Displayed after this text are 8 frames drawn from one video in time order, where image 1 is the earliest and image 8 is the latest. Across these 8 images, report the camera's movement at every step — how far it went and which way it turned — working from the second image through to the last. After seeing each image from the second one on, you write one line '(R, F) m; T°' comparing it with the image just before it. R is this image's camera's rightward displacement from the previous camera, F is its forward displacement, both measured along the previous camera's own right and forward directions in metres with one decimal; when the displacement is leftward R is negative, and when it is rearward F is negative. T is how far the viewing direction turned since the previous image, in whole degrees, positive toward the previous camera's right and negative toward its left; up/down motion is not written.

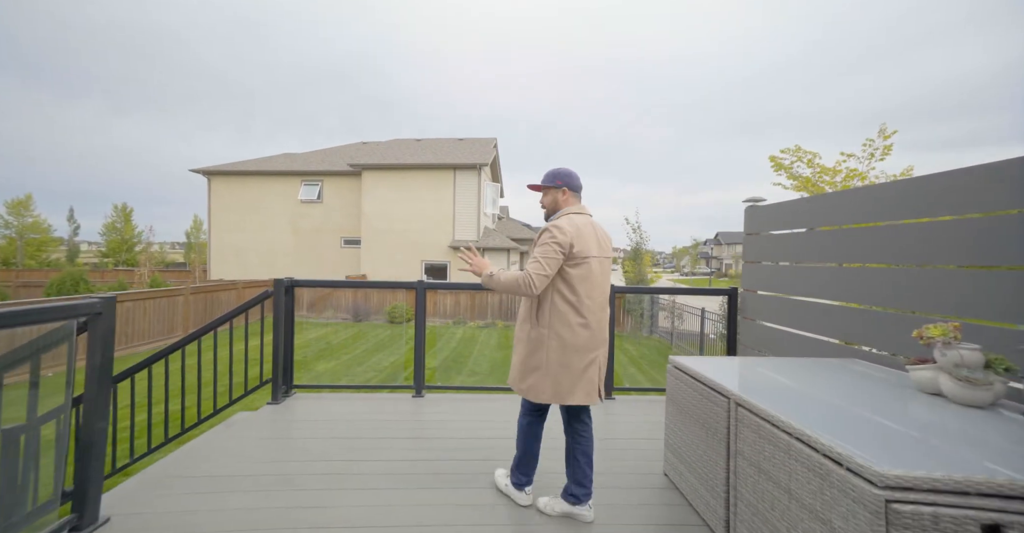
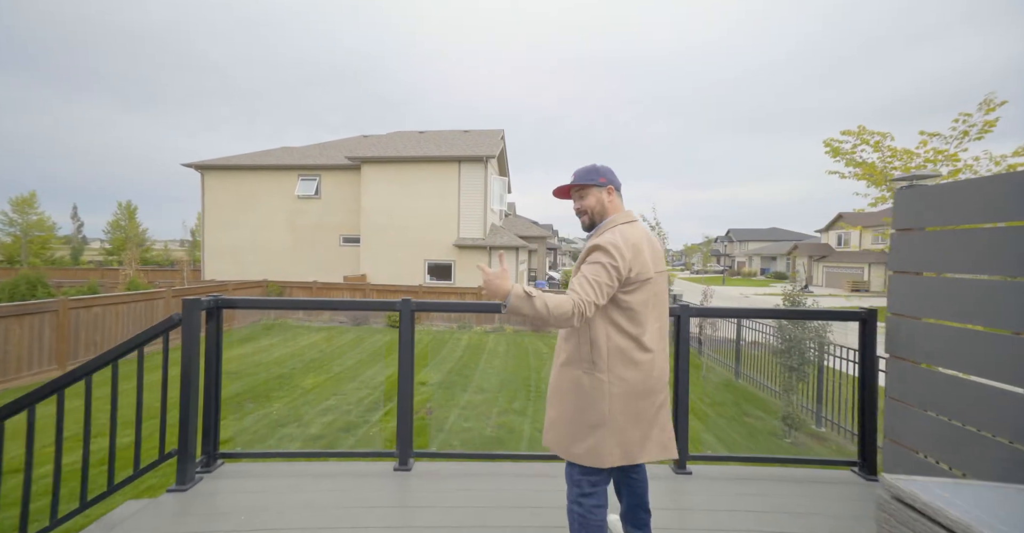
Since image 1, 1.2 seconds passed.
(-0.1, +0.9) m; -1°
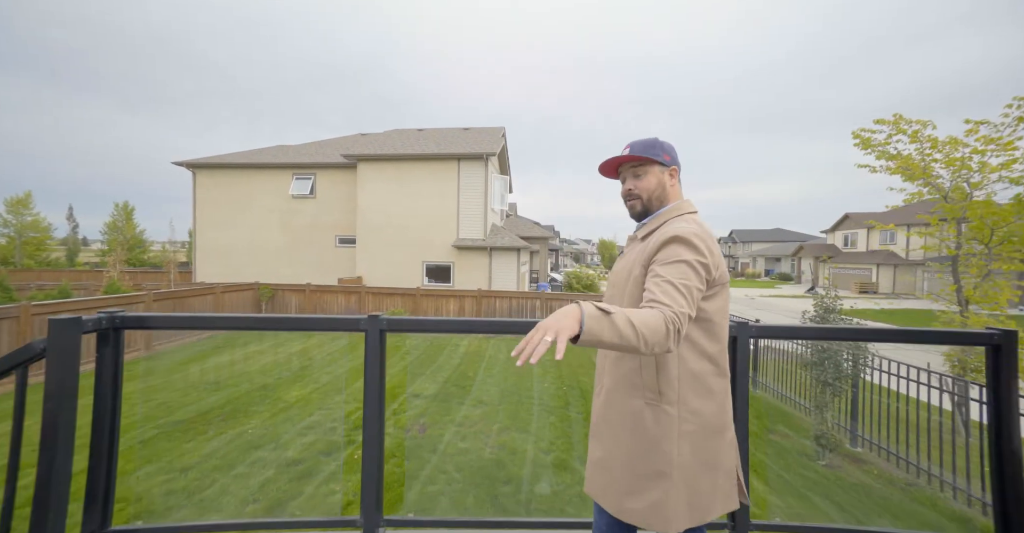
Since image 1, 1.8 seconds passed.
(0.0, +0.5) m; 0°
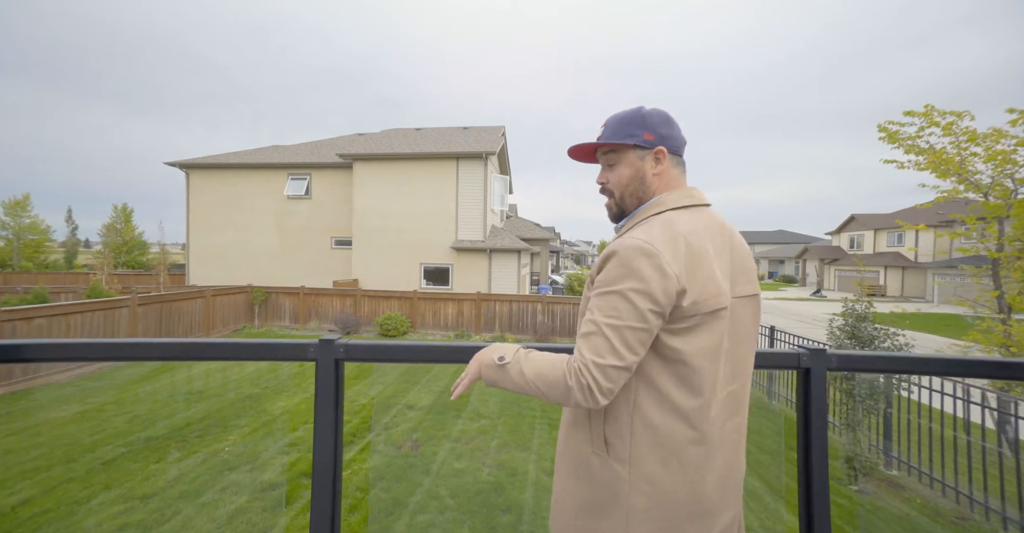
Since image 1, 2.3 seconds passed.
(0.0, +0.4) m; 0°
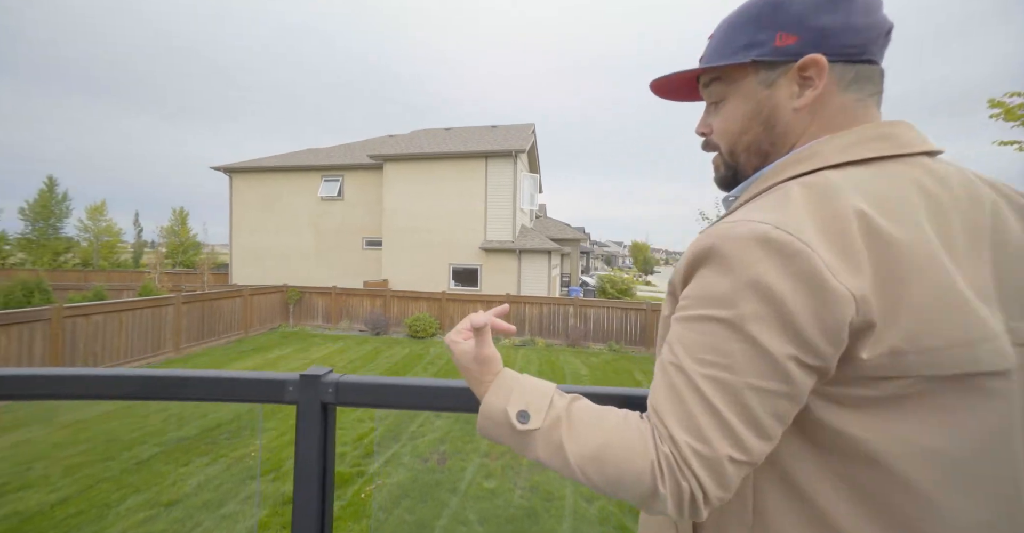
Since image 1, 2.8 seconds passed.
(0.0, +0.3) m; -4°
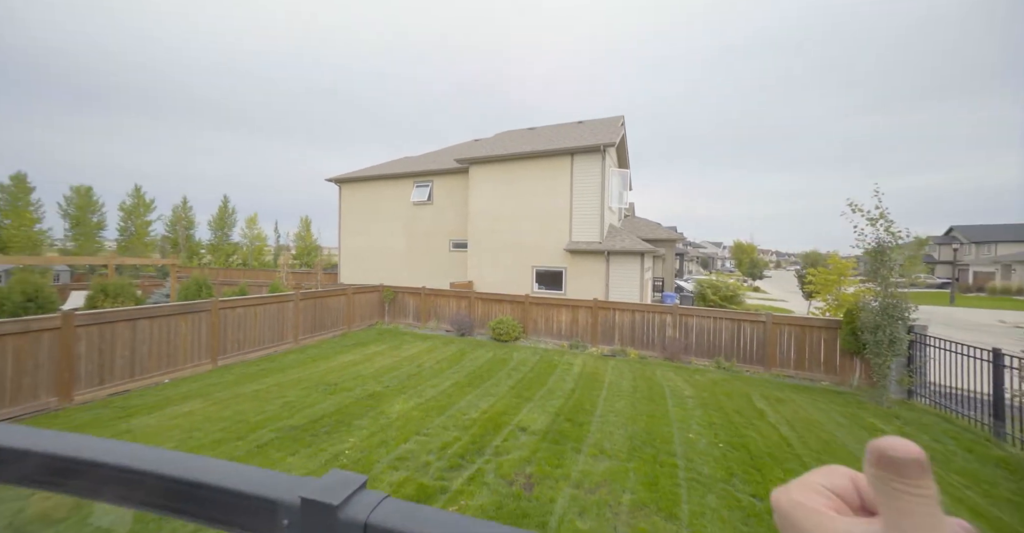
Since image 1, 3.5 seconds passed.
(-0.1, +0.4) m; -11°
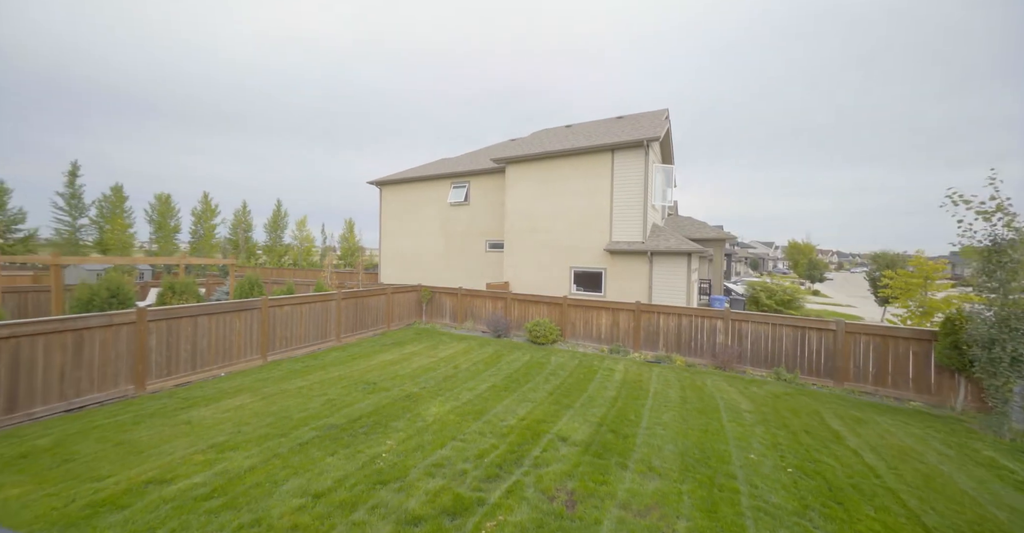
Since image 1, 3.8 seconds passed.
(-0.1, +0.3) m; -5°
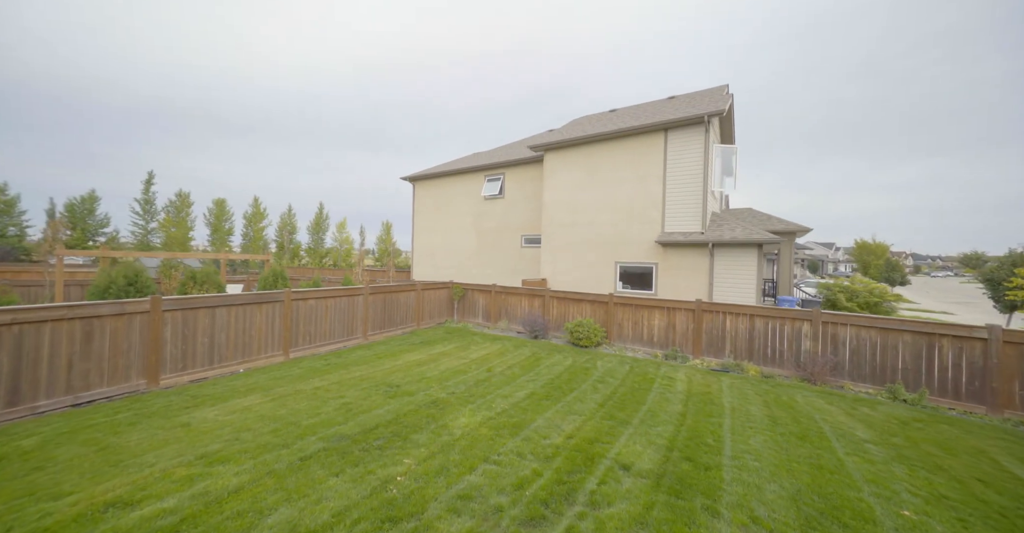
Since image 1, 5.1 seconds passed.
(-0.1, +1.0) m; -4°
